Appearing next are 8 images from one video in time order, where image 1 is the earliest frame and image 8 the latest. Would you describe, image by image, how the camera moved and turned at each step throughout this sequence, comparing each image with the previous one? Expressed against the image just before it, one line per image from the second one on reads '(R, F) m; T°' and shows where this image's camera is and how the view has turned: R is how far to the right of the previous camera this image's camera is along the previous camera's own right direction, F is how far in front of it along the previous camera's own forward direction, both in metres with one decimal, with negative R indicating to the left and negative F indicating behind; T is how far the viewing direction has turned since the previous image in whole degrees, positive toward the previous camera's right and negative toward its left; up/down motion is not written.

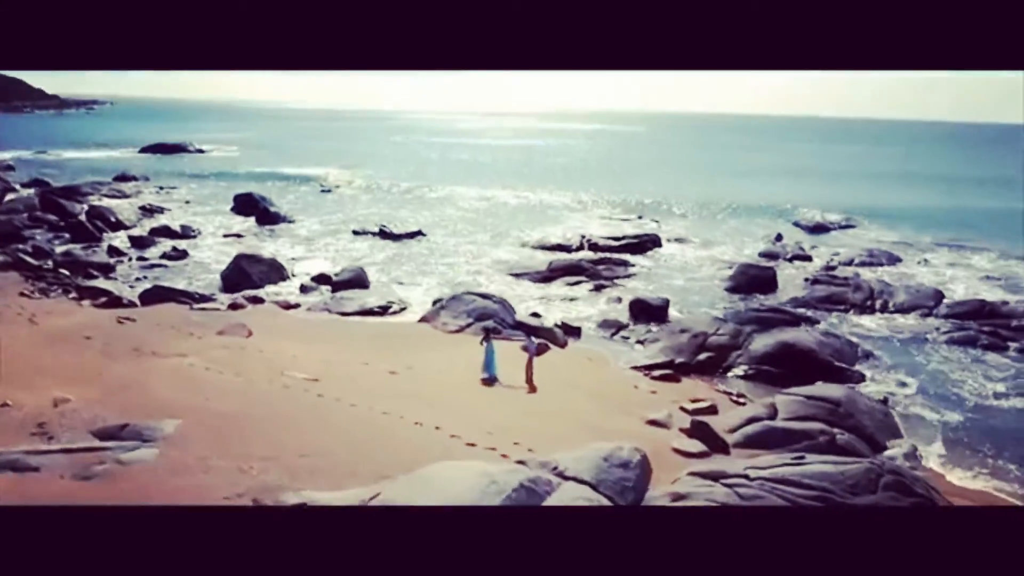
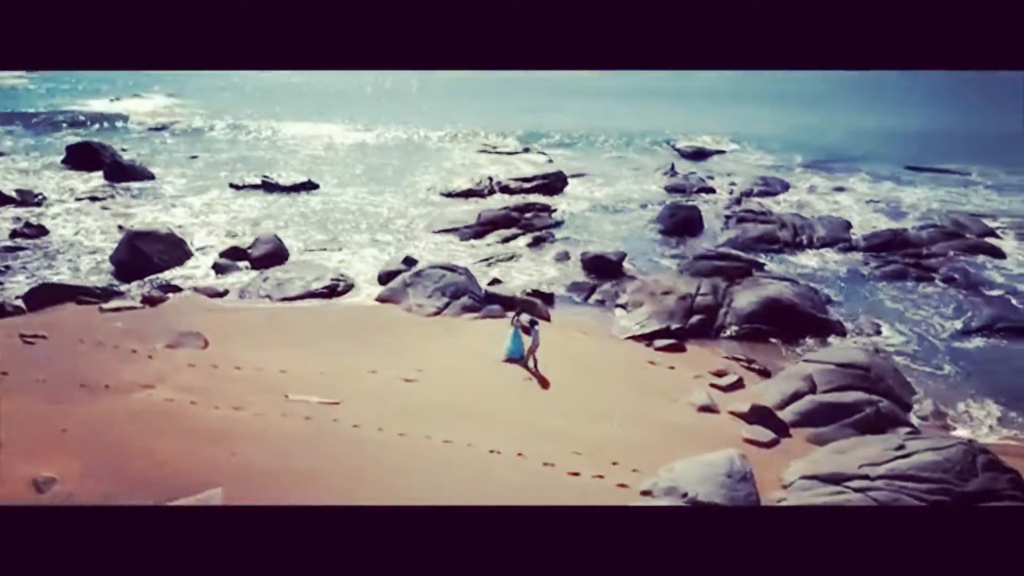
(-0.6, +0.3) m; +13°
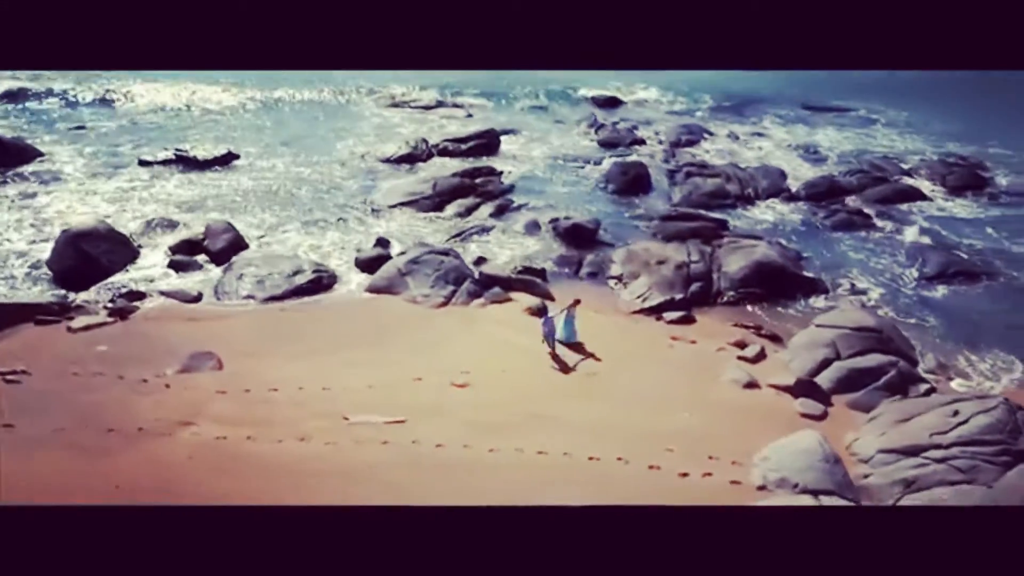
(-0.5, +0.1) m; +10°
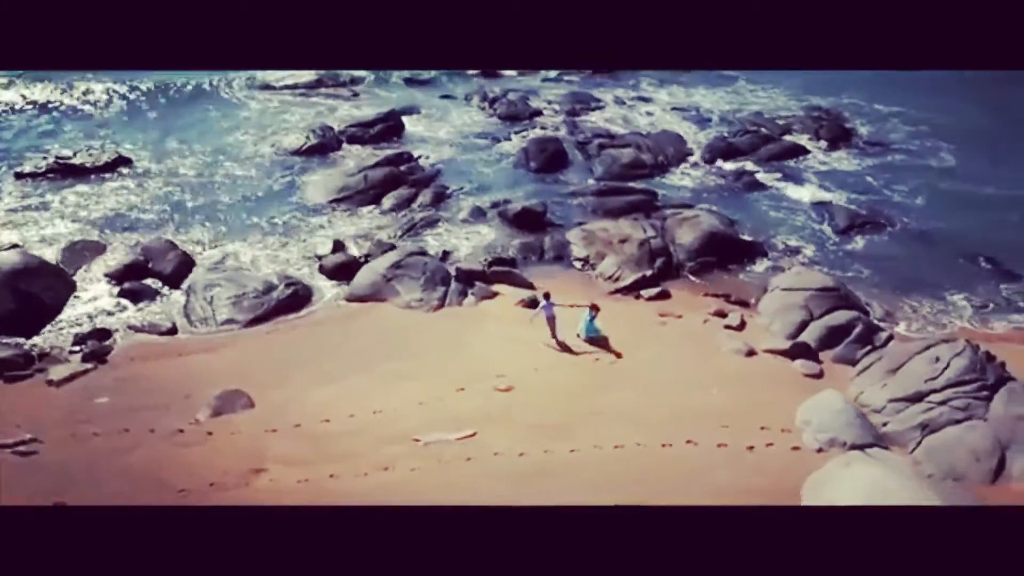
(-0.6, 0.0) m; +12°
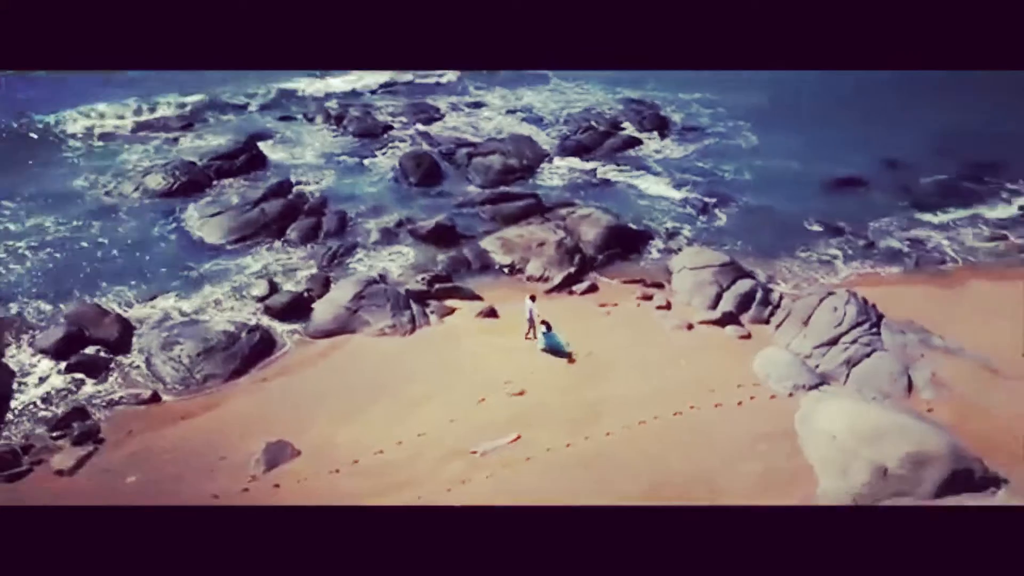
(-0.7, -0.2) m; +16°
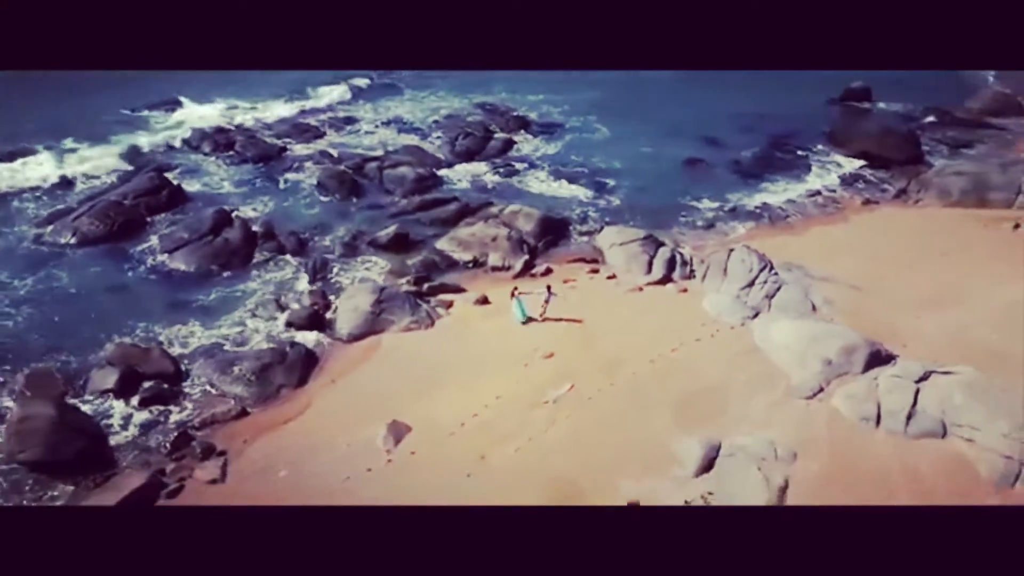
(-1.0, -0.5) m; +16°
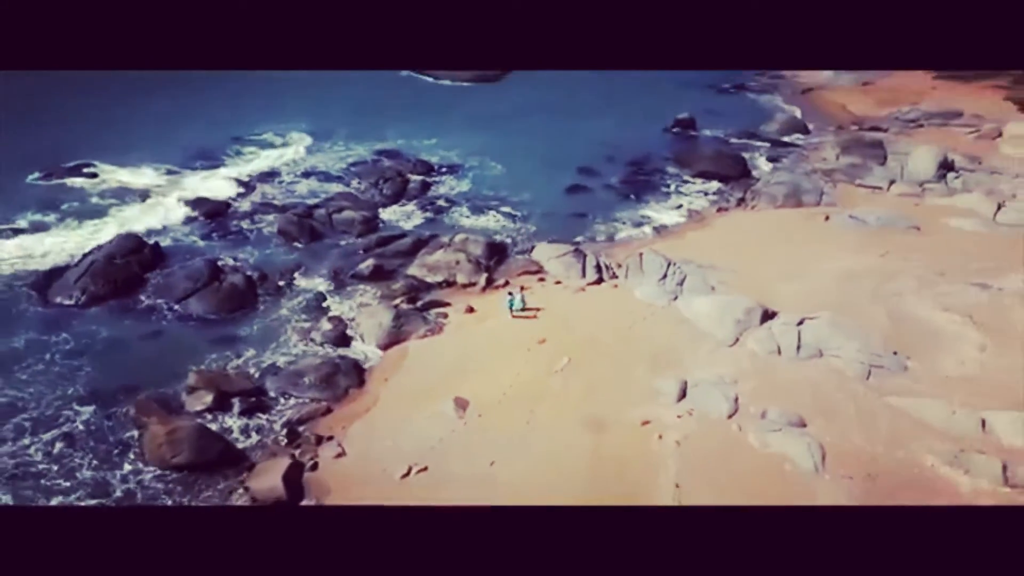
(-1.0, -1.0) m; +13°
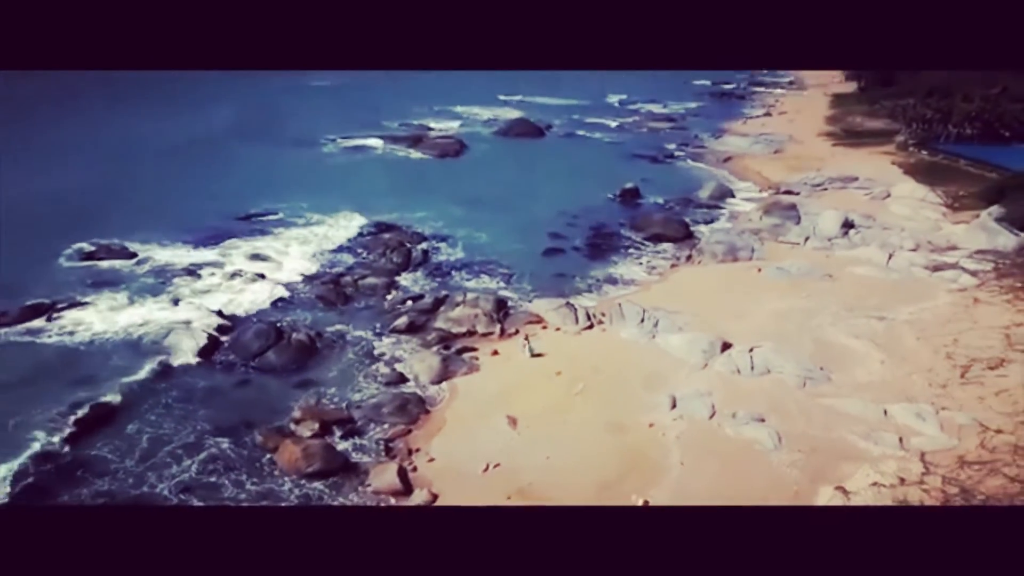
(-0.7, -1.3) m; +5°
